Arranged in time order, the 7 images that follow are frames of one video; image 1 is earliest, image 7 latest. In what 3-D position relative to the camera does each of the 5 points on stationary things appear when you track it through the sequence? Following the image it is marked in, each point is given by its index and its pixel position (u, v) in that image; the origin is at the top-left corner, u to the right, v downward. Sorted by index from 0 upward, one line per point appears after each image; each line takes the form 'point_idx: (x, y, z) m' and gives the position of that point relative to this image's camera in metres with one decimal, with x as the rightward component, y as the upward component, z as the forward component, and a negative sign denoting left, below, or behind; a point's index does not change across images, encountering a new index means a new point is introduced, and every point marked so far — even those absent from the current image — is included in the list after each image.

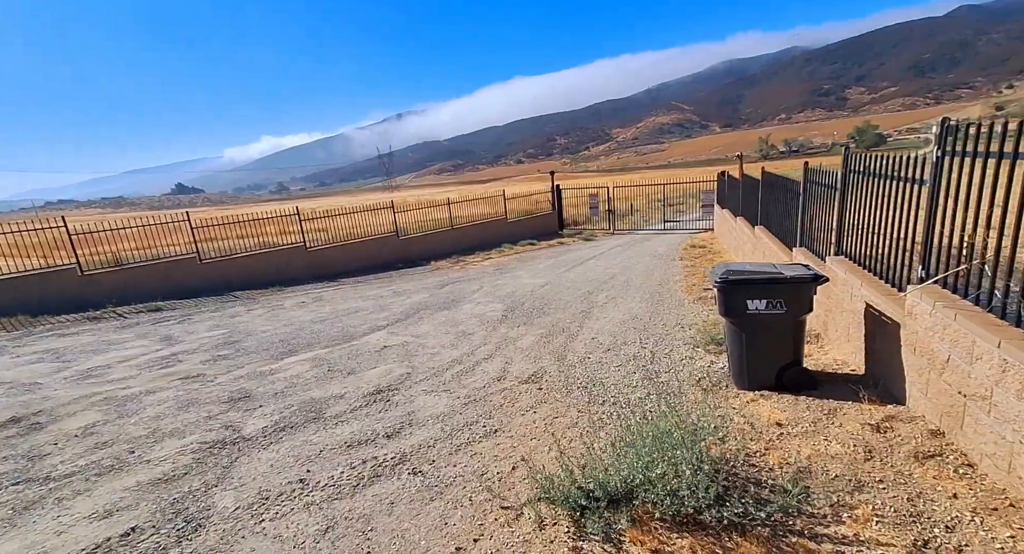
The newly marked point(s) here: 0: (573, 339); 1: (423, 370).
0: (+0.9, -0.9, +6.5) m
1: (-1.1, -1.2, +5.6) m
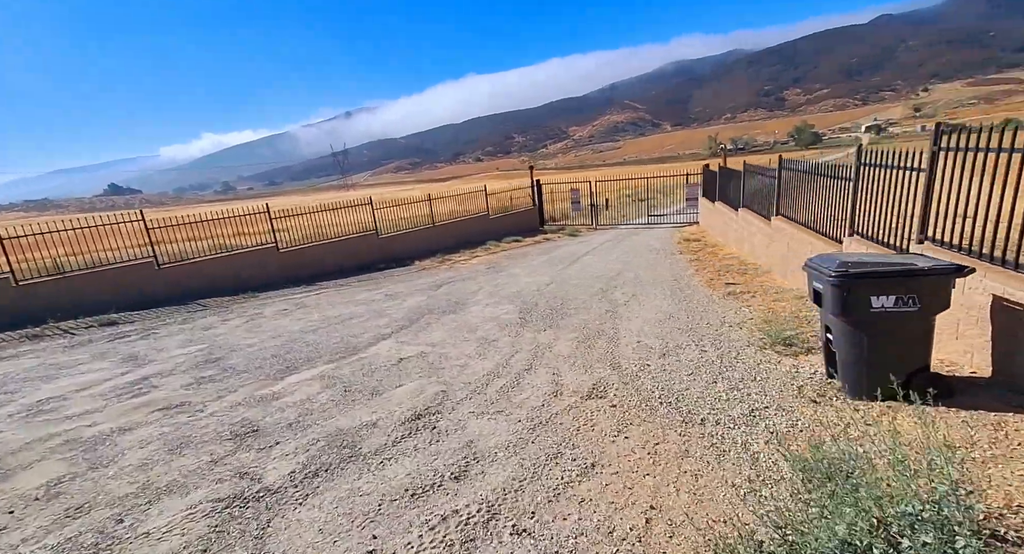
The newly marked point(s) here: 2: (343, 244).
0: (+1.3, -0.9, +5.9) m
1: (-0.5, -1.2, +4.9) m
2: (-5.7, +1.2, +15.6) m
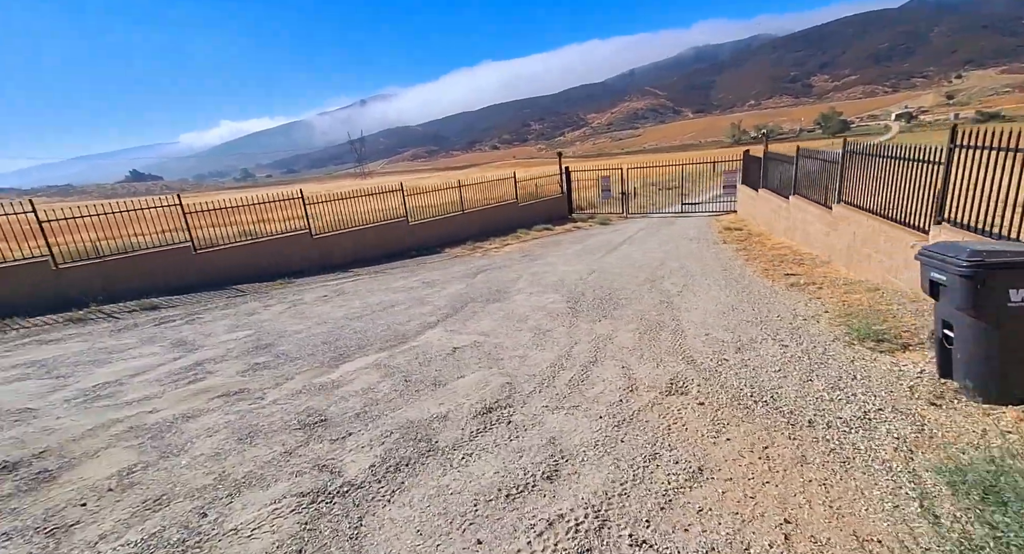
0: (+2.0, -0.7, +5.6) m
1: (+0.1, -1.1, +4.7) m
2: (-4.6, +1.6, +15.6) m
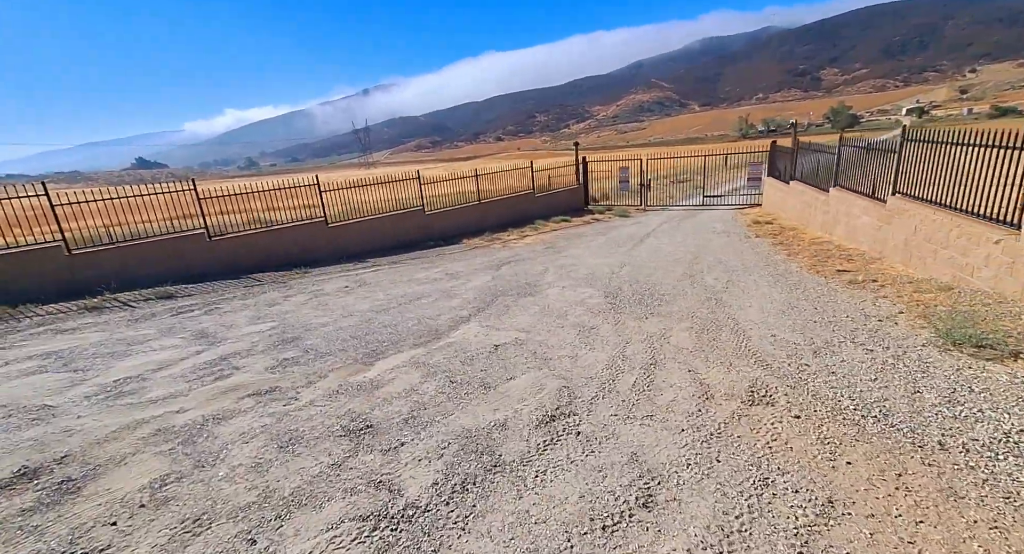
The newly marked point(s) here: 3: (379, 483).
0: (+2.6, -0.7, +5.2) m
1: (+0.7, -1.0, +4.3) m
2: (-3.9, +1.9, +15.2) m
3: (-0.8, -1.3, +2.9) m
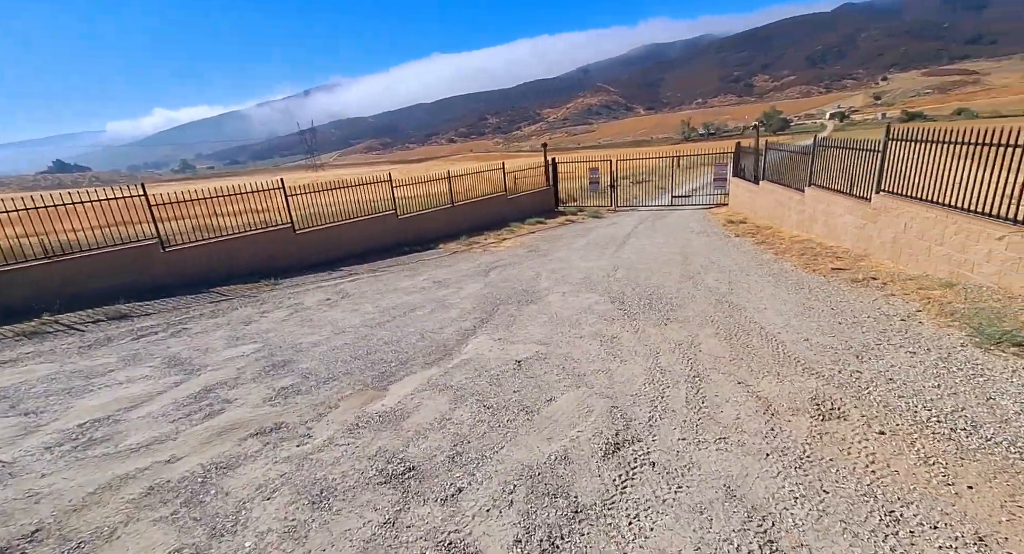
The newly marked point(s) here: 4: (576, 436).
0: (+2.8, -0.7, +5.0) m
1: (+1.0, -1.1, +3.9) m
2: (-4.6, +1.7, +14.4) m
3: (-0.3, -1.4, +2.4) m
4: (+0.5, -1.2, +3.5) m
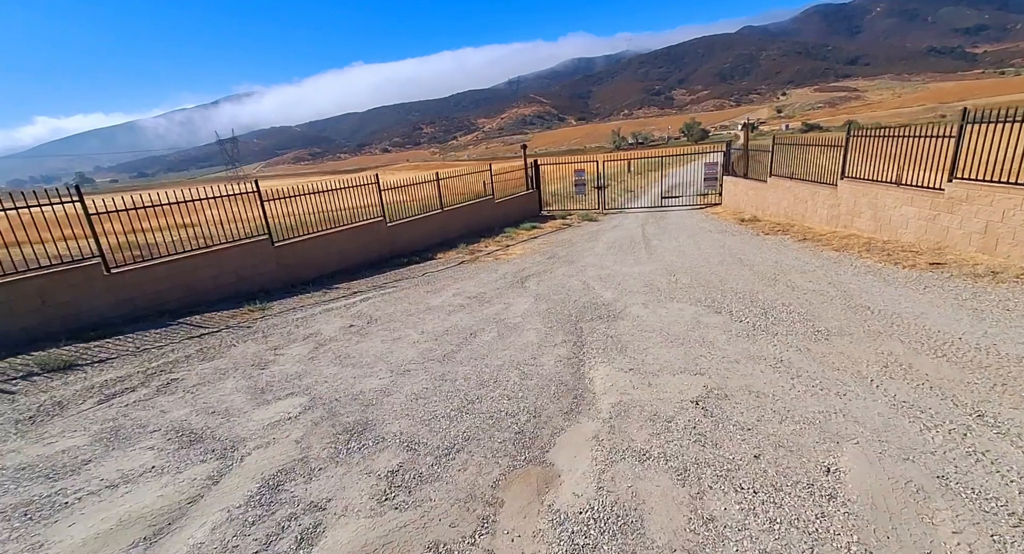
0: (+4.3, -0.7, +4.0) m
1: (+2.6, -1.1, +2.7) m
2: (-4.2, +1.2, +12.5) m
3: (+1.5, -1.5, +1.0) m
4: (+2.1, -1.3, +2.2) m
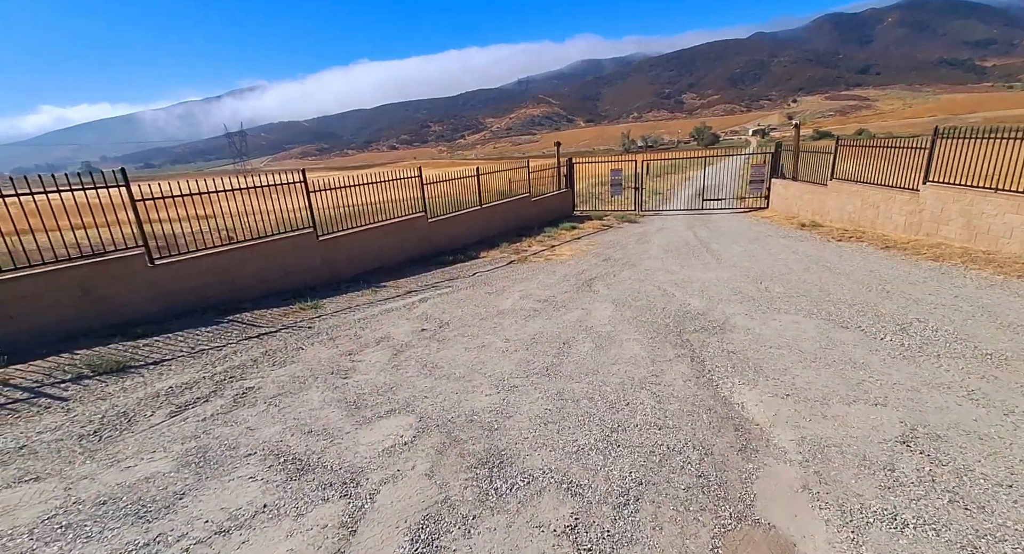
0: (+5.5, -0.9, +3.3) m
1: (+3.8, -1.3, +2.0) m
2: (-2.8, +1.3, +11.9) m
3: (+2.6, -1.6, +0.4) m
4: (+3.3, -1.4, +1.5) m
